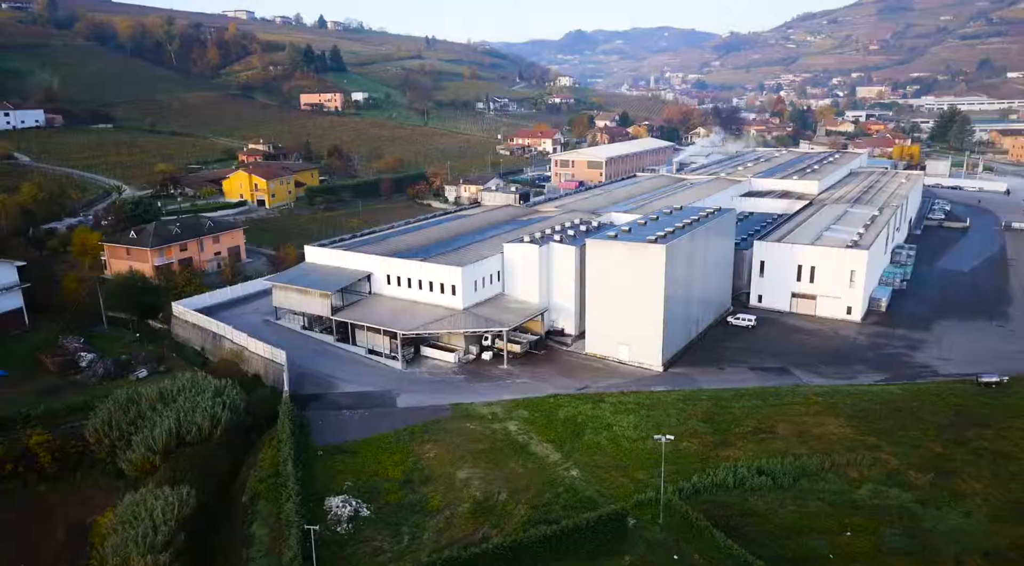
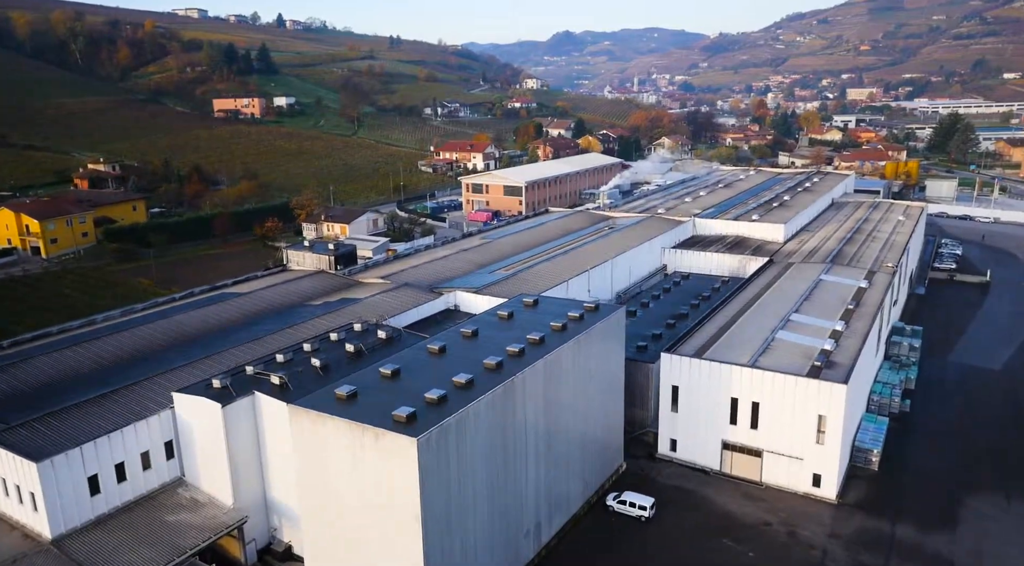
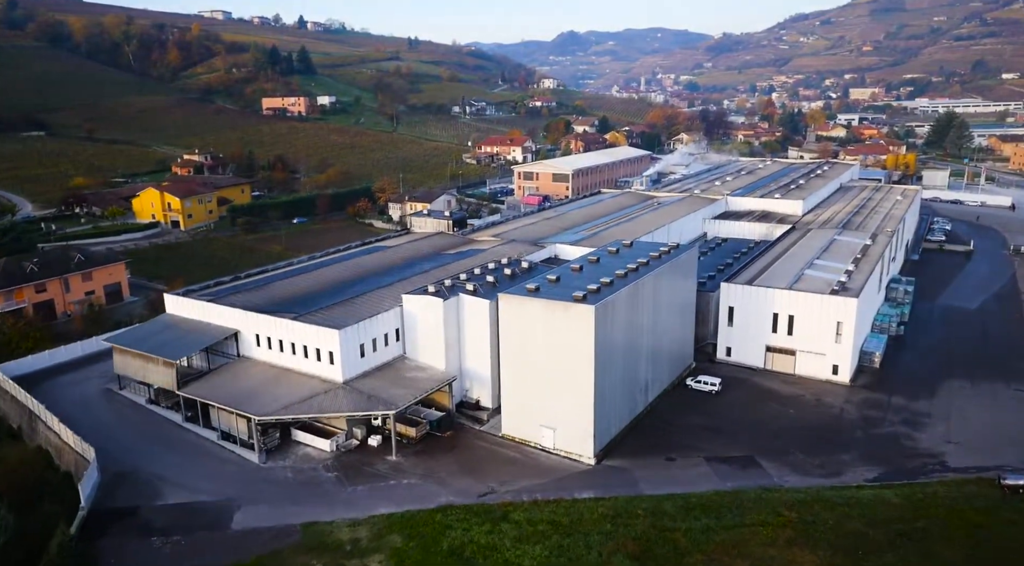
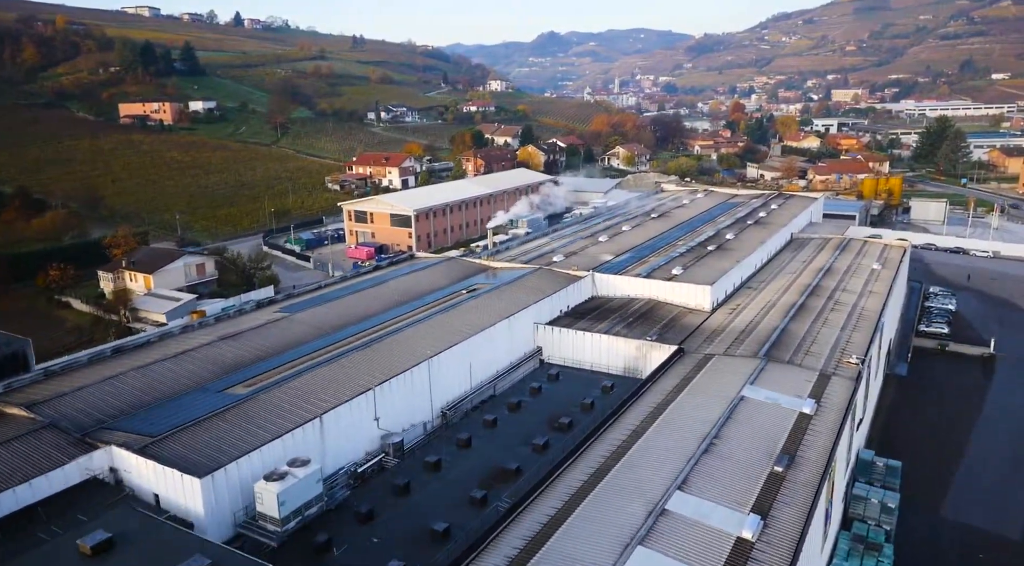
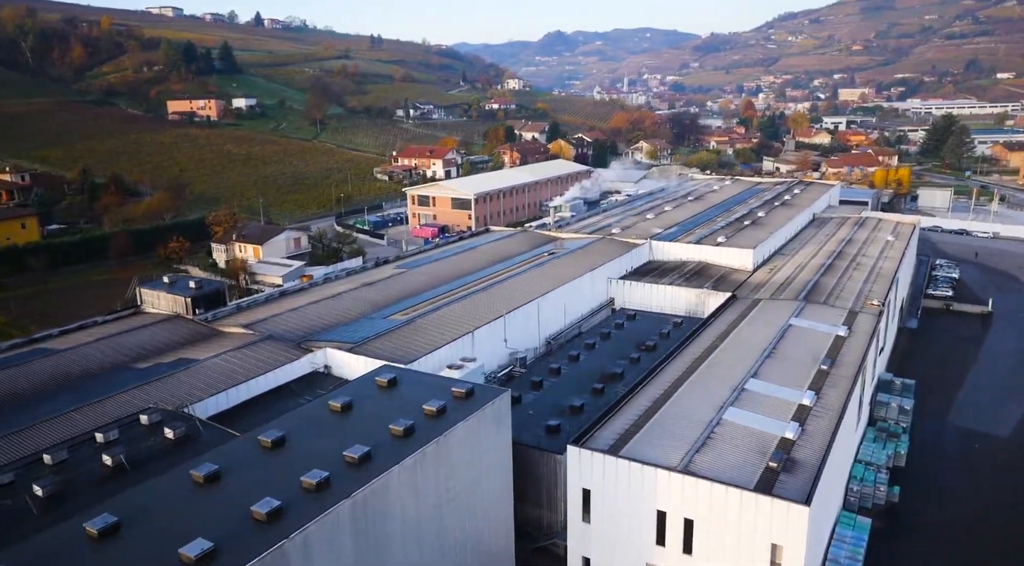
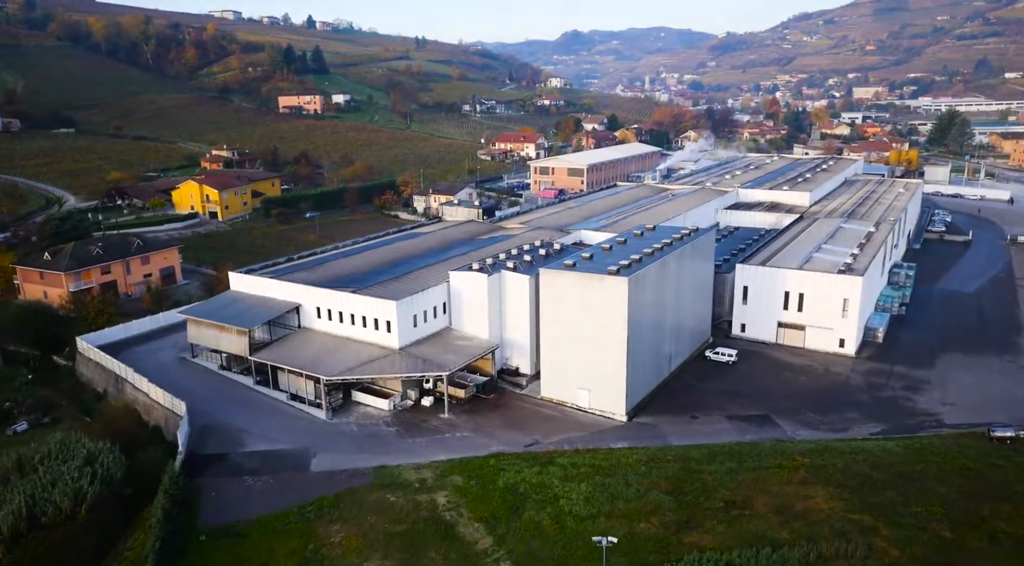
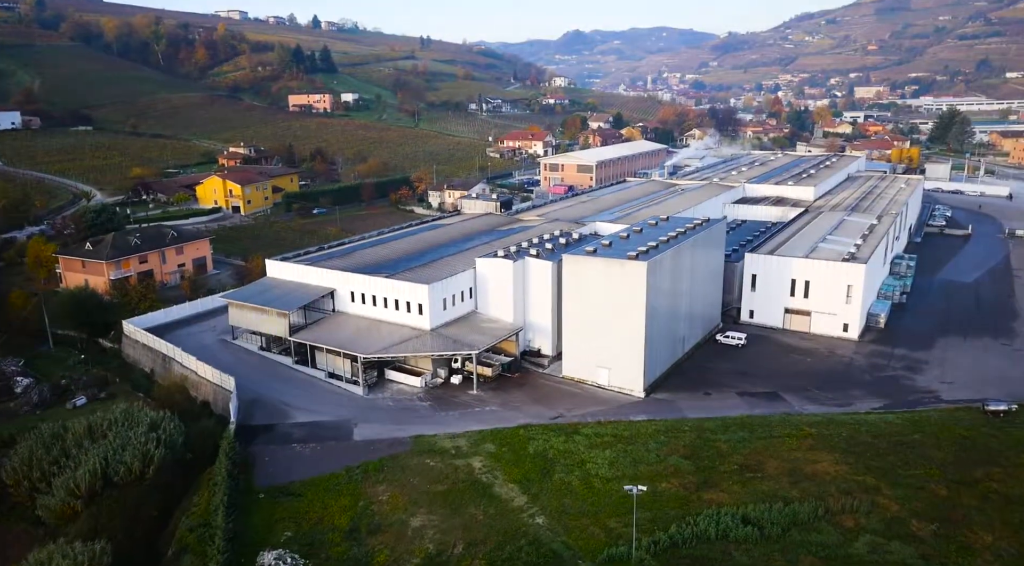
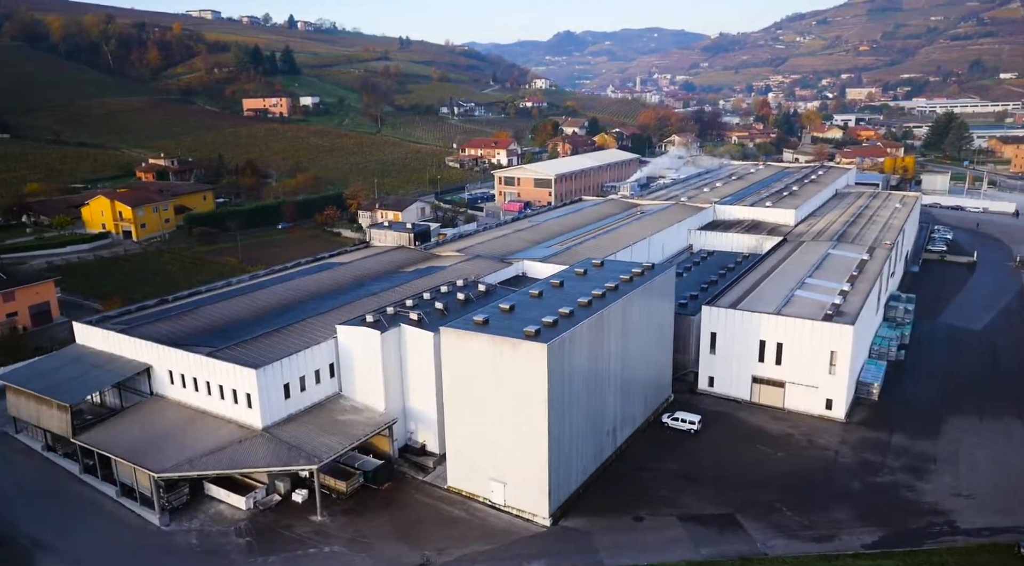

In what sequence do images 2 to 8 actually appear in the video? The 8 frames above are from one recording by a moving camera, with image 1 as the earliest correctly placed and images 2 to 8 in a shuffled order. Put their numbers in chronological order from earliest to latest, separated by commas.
7, 6, 3, 8, 2, 5, 4
